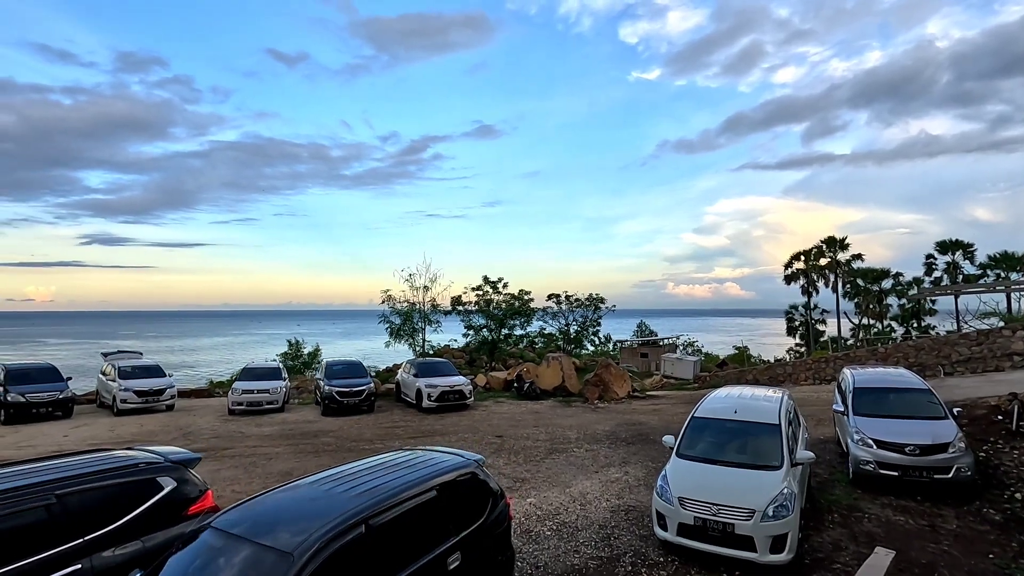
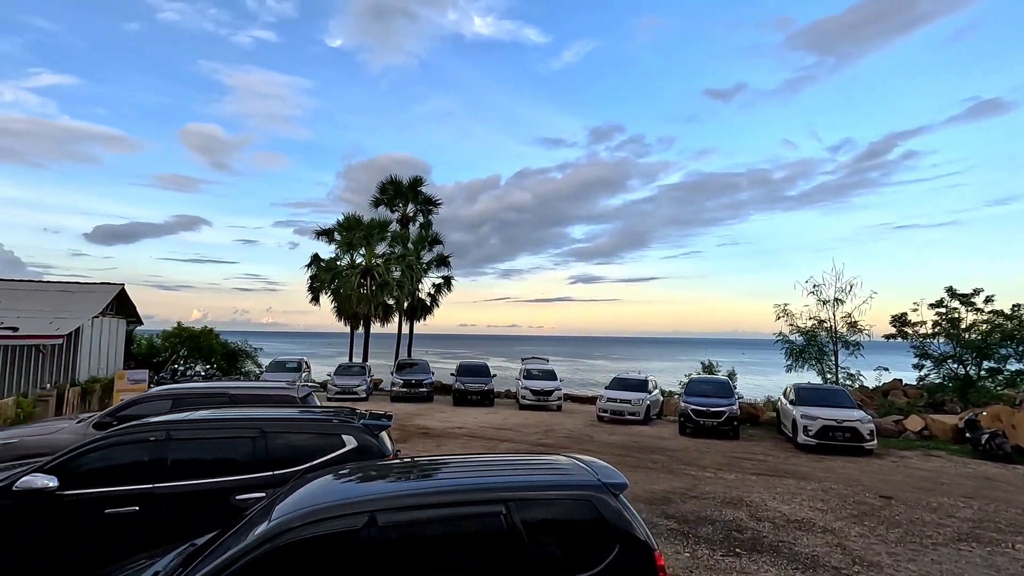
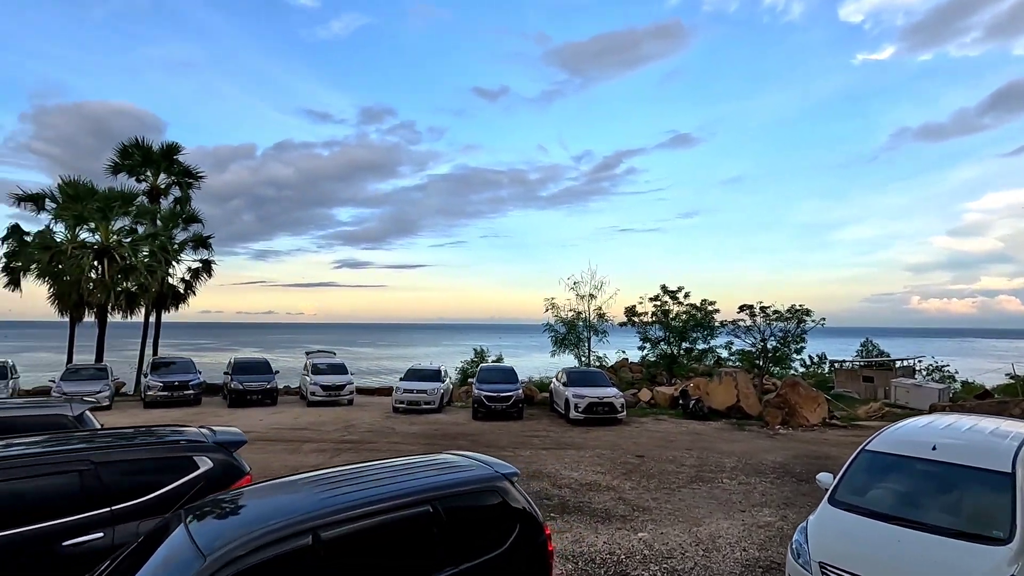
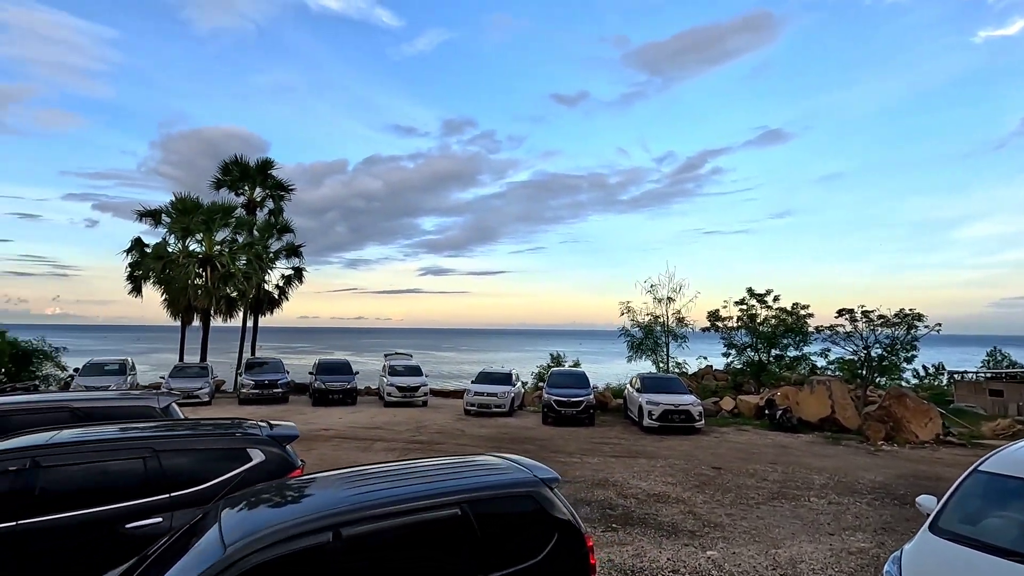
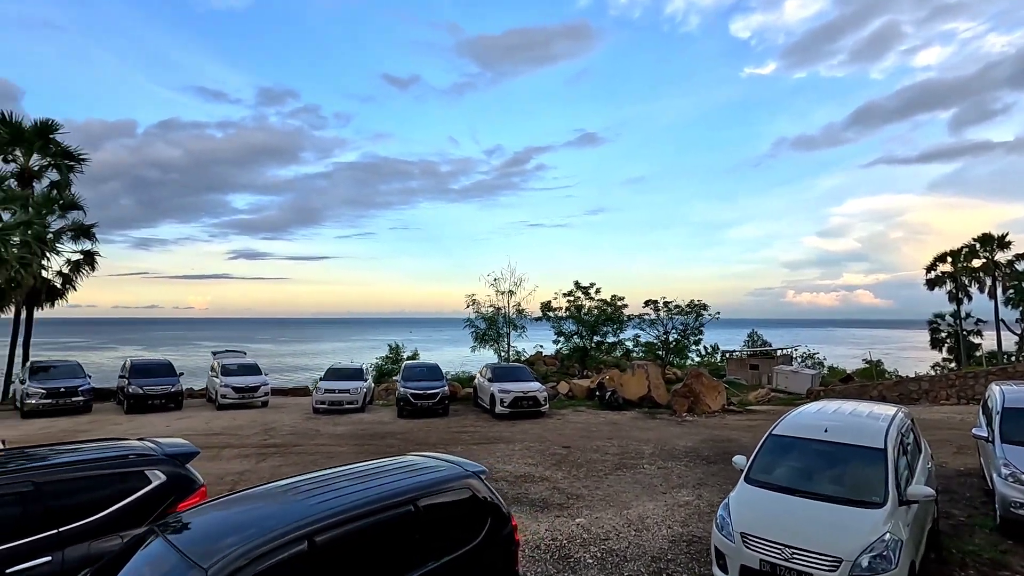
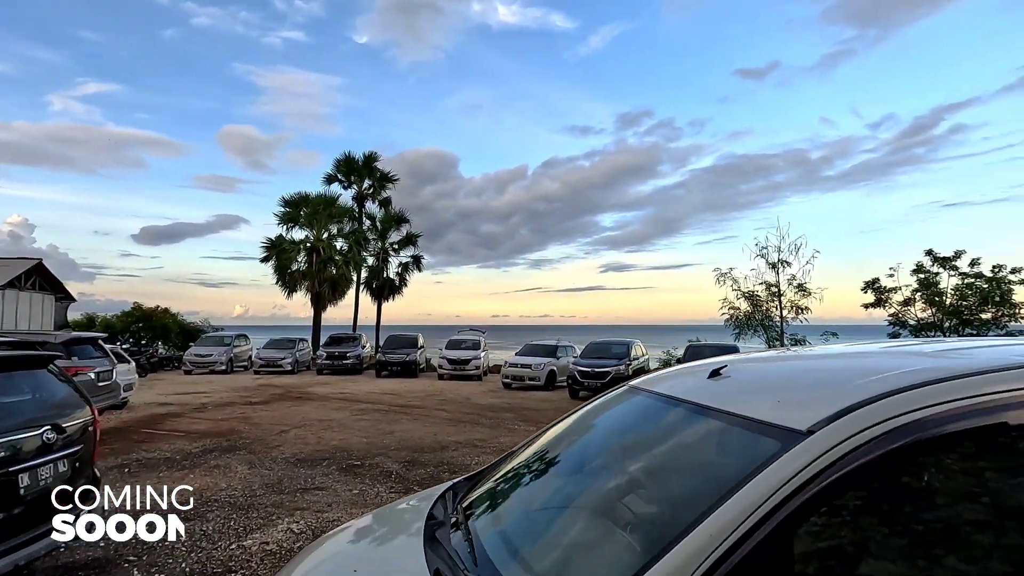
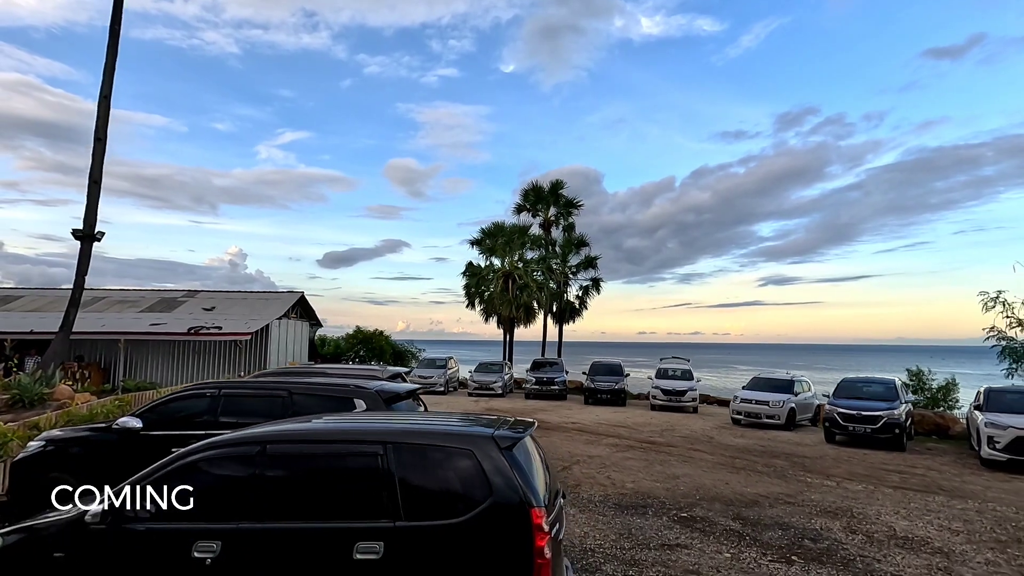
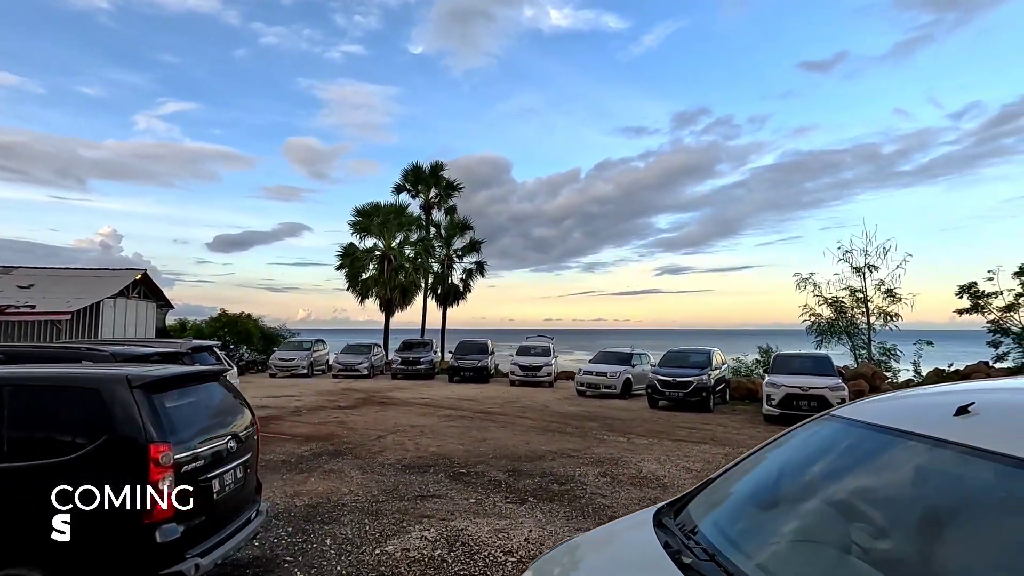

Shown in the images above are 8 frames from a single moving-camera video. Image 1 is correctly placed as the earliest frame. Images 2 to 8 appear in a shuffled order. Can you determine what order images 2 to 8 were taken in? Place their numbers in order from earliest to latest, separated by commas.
5, 3, 4, 2, 7, 8, 6
